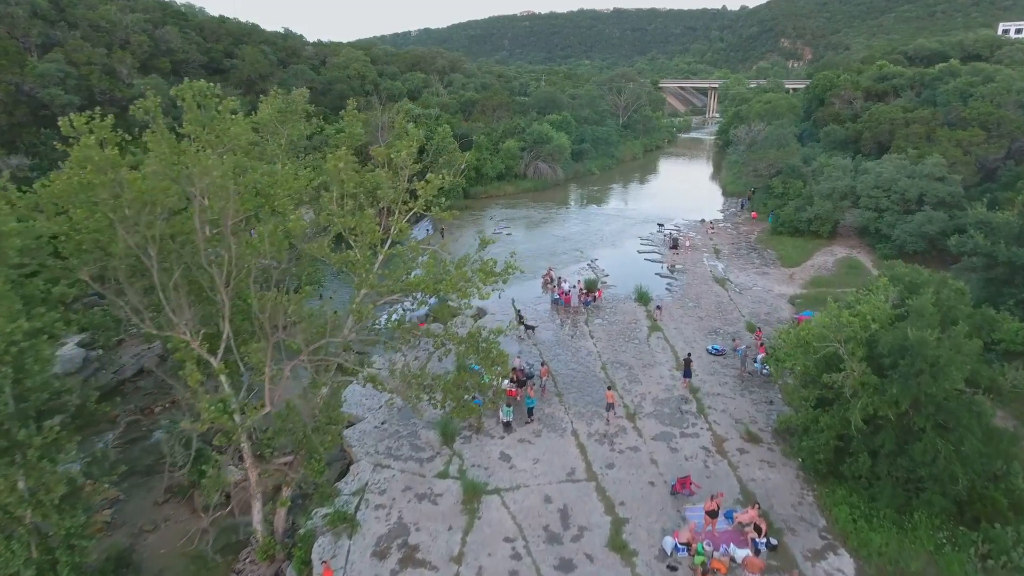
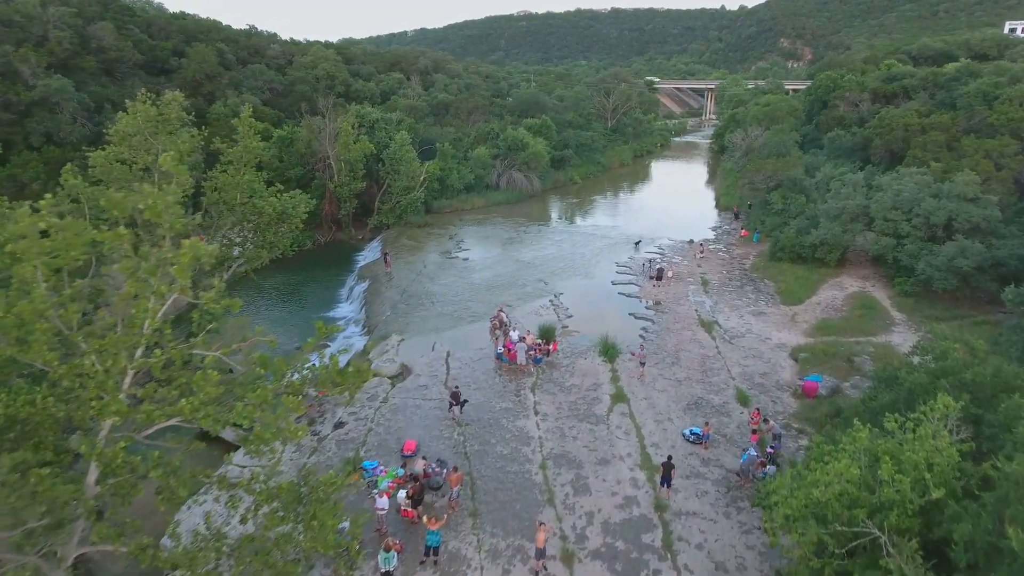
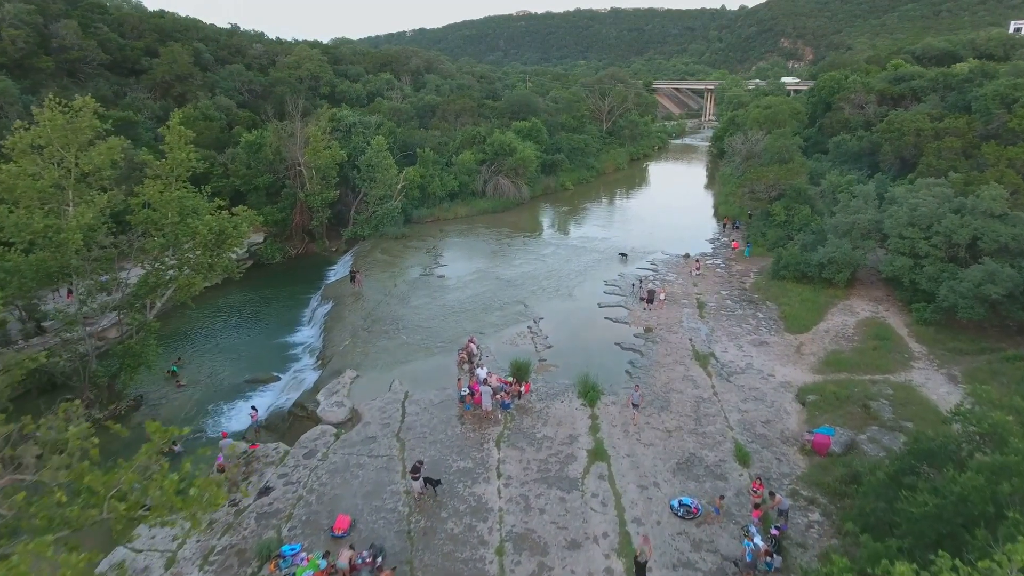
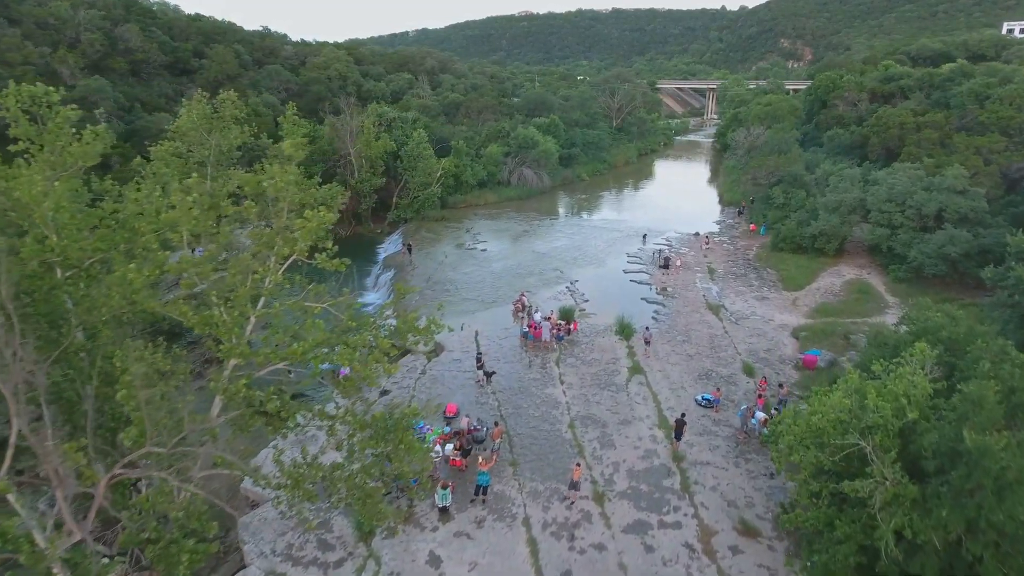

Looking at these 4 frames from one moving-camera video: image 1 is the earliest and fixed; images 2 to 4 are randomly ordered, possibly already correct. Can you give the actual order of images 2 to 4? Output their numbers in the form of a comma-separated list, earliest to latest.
4, 2, 3
